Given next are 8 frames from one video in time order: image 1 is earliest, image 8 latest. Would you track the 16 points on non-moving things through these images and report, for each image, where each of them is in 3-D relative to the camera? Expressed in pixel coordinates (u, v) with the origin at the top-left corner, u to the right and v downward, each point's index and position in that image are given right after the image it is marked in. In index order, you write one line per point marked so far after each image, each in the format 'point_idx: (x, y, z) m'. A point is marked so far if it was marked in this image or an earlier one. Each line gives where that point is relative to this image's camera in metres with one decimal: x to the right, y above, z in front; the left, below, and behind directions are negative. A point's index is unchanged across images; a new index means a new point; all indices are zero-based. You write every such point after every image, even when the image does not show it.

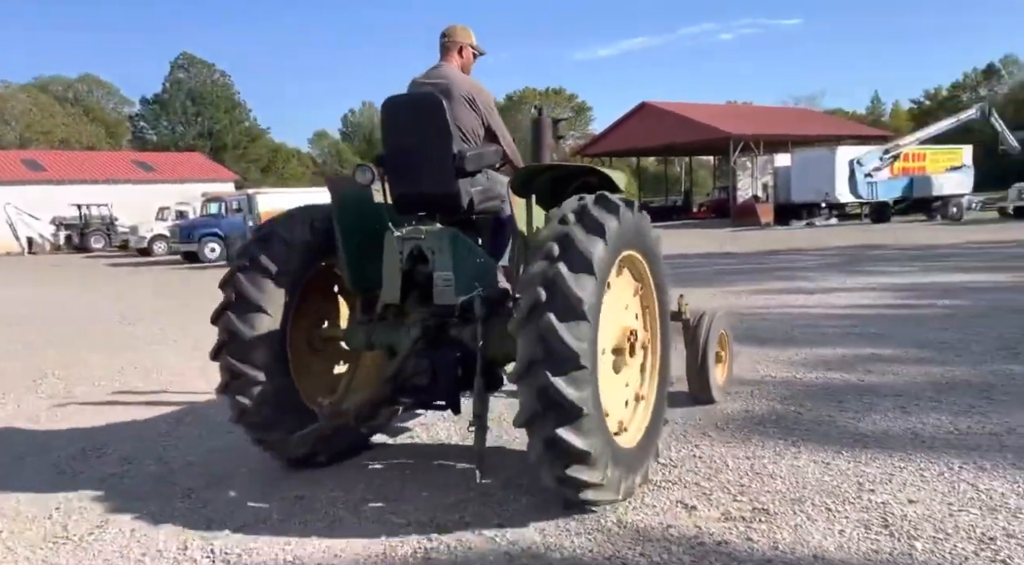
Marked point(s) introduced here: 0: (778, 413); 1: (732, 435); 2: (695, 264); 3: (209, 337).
0: (+1.6, -0.8, +4.9) m
1: (+1.2, -0.8, +4.4) m
2: (+3.3, +0.2, +15.8) m
3: (-3.4, -0.6, +9.1) m
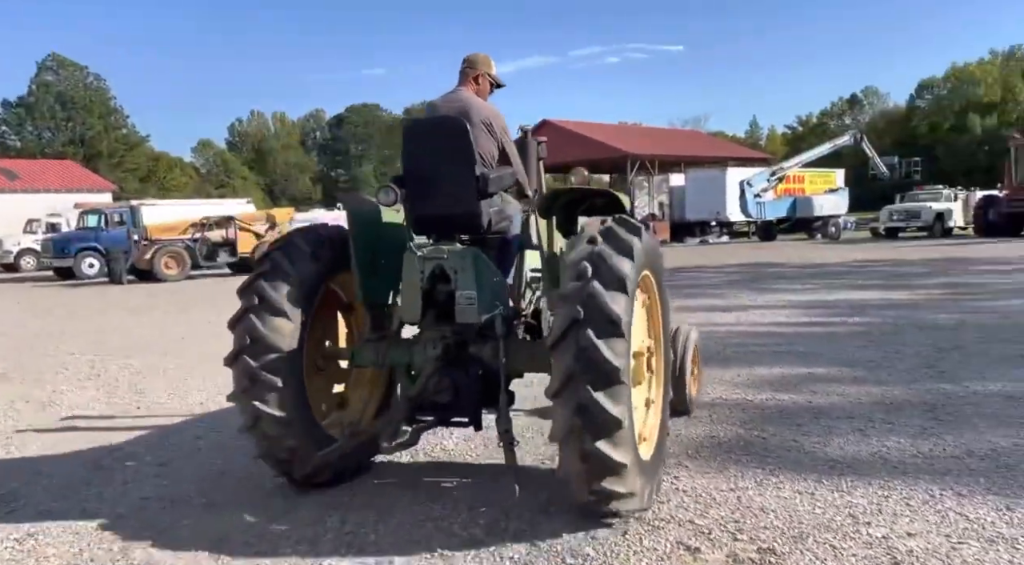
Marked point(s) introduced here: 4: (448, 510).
0: (+1.4, -0.9, +4.8) m
1: (+1.0, -0.9, +4.3) m
2: (+1.6, -0.2, +15.9) m
3: (-4.1, -0.8, +8.3) m
4: (-0.3, -1.0, +3.7) m
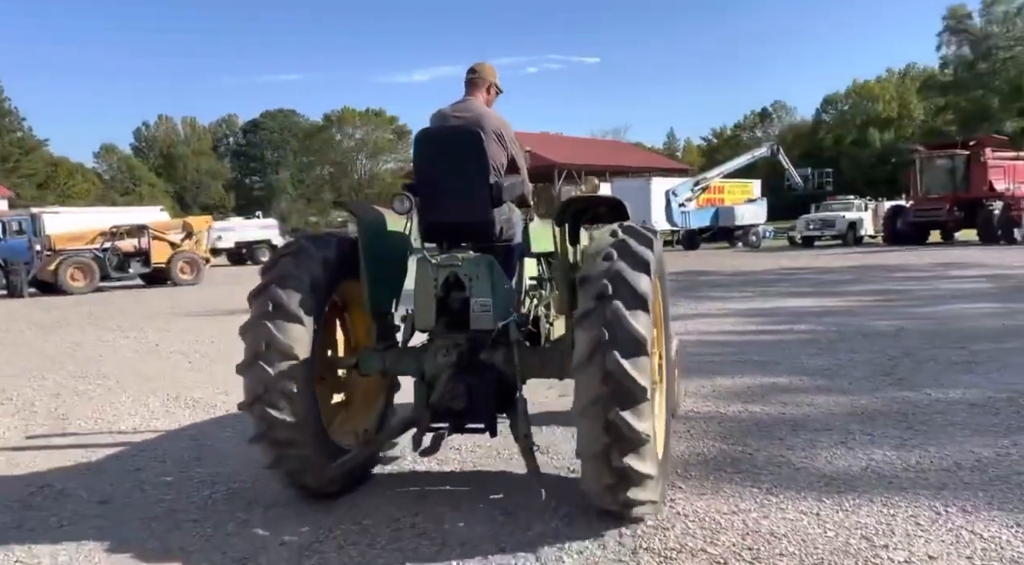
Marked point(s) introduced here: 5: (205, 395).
0: (+1.2, -1.0, +4.6) m
1: (+0.9, -1.0, +4.1) m
2: (+0.3, -0.4, +15.7) m
3: (-4.6, -0.9, +7.5) m
4: (-0.3, -1.1, +3.3) m
5: (-2.5, -0.9, +6.8) m
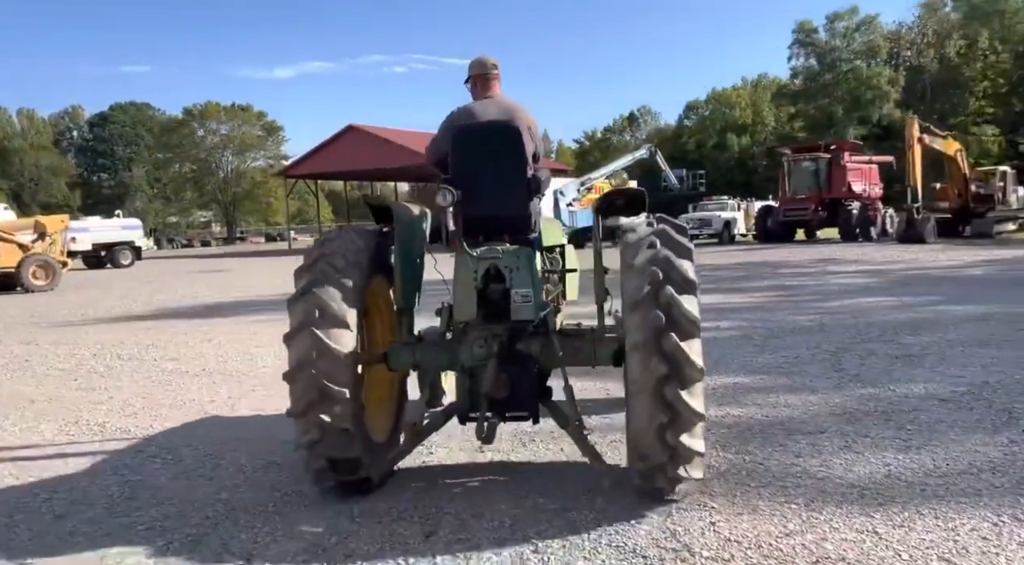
0: (+1.2, -0.9, +4.3) m
1: (+1.0, -1.0, +3.7) m
2: (-1.5, -0.4, +15.1) m
3: (-5.0, -1.0, +6.2) m
4: (-0.1, -1.1, +2.8) m
5: (-2.8, -1.0, +5.8) m
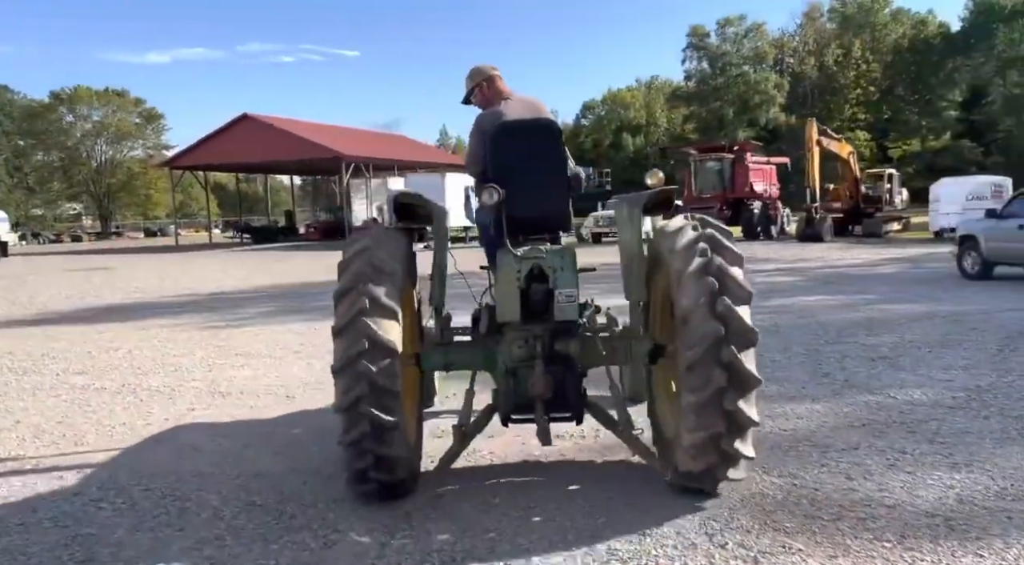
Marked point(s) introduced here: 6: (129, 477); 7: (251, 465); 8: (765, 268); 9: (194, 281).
0: (+1.3, -1.0, +3.9) m
1: (+1.2, -1.0, +3.3) m
2: (-2.7, -0.4, +14.2) m
3: (-5.1, -1.0, +5.0) m
4: (+0.2, -1.1, +2.2) m
5: (-2.9, -1.0, +4.9) m
6: (-2.0, -1.0, +4.4) m
7: (-1.5, -1.0, +4.6) m
8: (+5.4, +0.3, +17.5) m
9: (-7.5, 0.0, +19.3) m
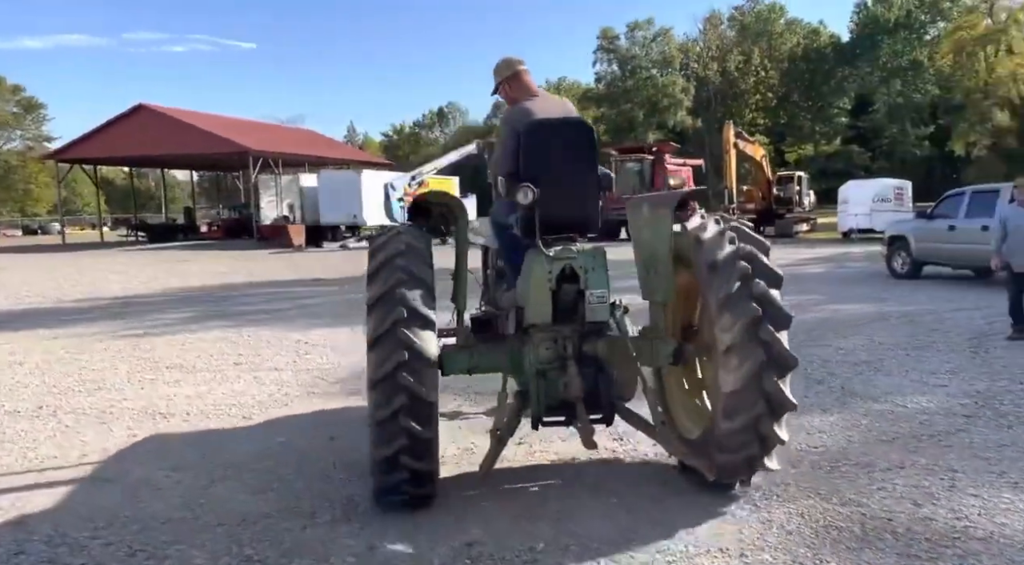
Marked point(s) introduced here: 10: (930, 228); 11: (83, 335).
0: (+1.5, -1.0, +3.5) m
1: (+1.5, -1.1, +2.9) m
2: (-3.7, -0.4, +13.3) m
3: (-5.0, -1.1, +3.9) m
4: (+0.6, -1.1, +1.7) m
5: (-2.8, -1.0, +4.0) m
6: (-1.9, -1.1, +3.6) m
7: (-1.3, -1.1, +3.9) m
8: (+4.0, +0.3, +17.5) m
9: (-9.1, 0.0, +17.8) m
10: (+7.1, +0.9, +13.9) m
11: (-5.3, -0.6, +10.3) m
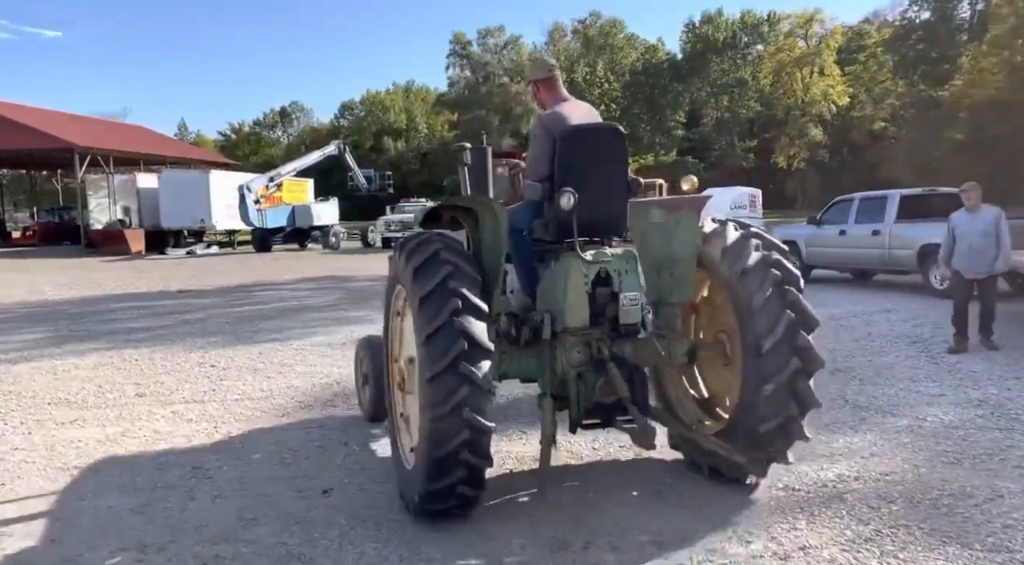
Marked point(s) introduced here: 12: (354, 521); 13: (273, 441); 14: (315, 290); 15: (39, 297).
0: (+2.0, -1.1, +3.0) m
1: (+2.0, -1.1, +2.4) m
2: (-5.1, -0.6, +11.7) m
3: (-4.5, -1.2, +2.2) m
4: (+1.4, -1.2, +1.1) m
5: (-2.3, -1.1, +2.7) m
6: (-1.4, -1.2, +2.5) m
7: (-0.9, -1.1, +2.9) m
8: (+1.7, +0.1, +17.2) m
9: (-11.2, -0.3, +15.1) m
10: (+5.4, +0.8, +14.4) m
11: (-6.1, -0.8, +8.4) m
12: (-0.7, -1.1, +3.8) m
13: (-1.5, -1.0, +5.4) m
14: (-3.9, 0.0, +15.8) m
15: (-9.1, -0.3, +15.9) m
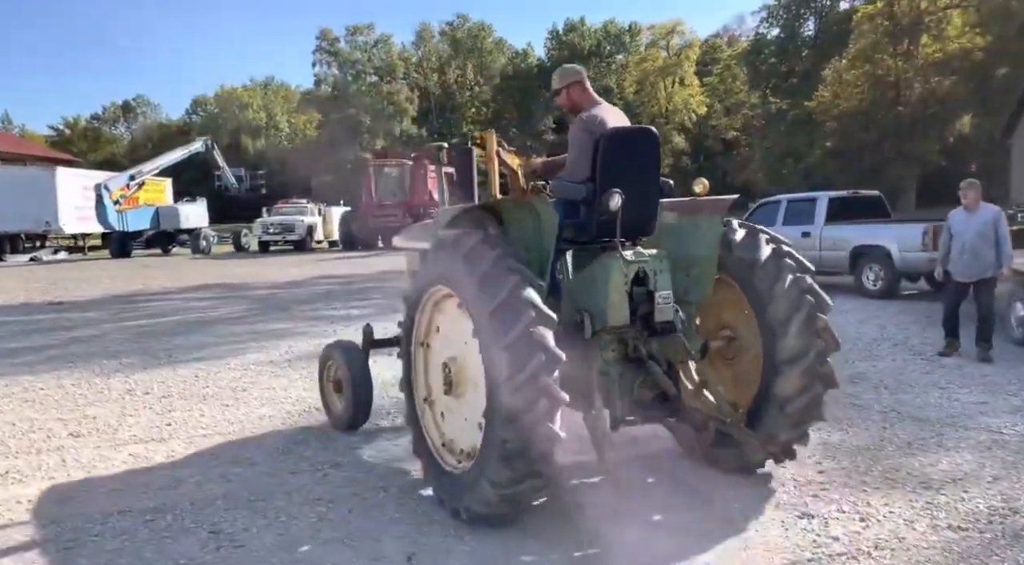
0: (+2.7, -1.1, +2.7) m
1: (+2.8, -1.1, +2.1) m
2: (-5.7, -0.7, +10.0) m
3: (-3.5, -1.3, +0.7) m
4: (+2.5, -1.2, +0.7) m
5: (-1.5, -1.2, +1.6) m
6: (-0.6, -1.2, +1.6) m
7: (-0.2, -1.2, +2.0) m
8: (0.0, 0.0, +16.6) m
9: (-12.3, -0.5, +12.3) m
10: (+4.1, +0.8, +14.4) m
11: (-6.2, -1.0, +6.6) m
12: (-0.1, -1.2, +3.0) m
13: (-1.2, -1.1, +4.4) m
14: (-5.3, -0.1, +14.3) m
15: (-10.4, -0.5, +13.5) m
